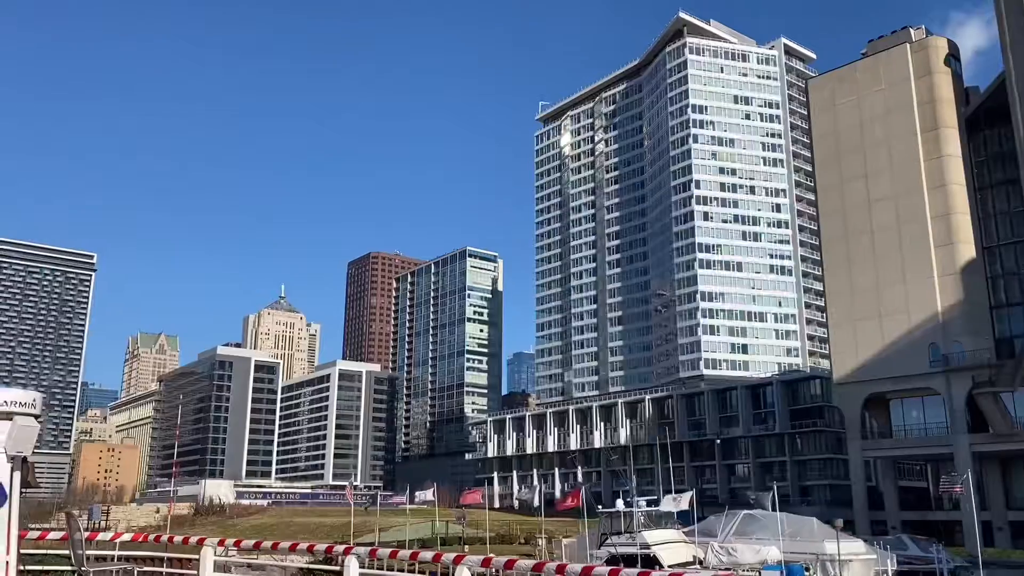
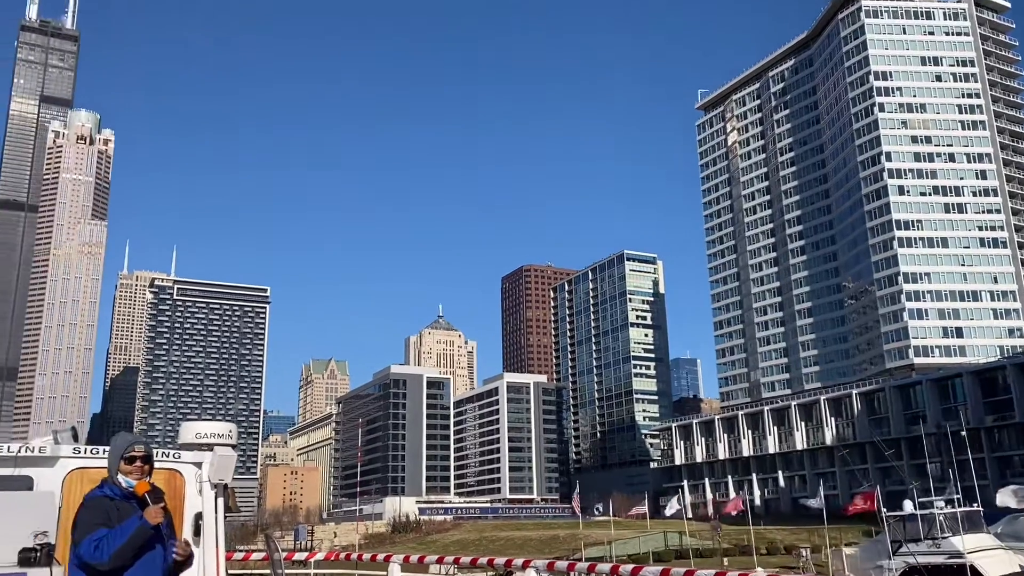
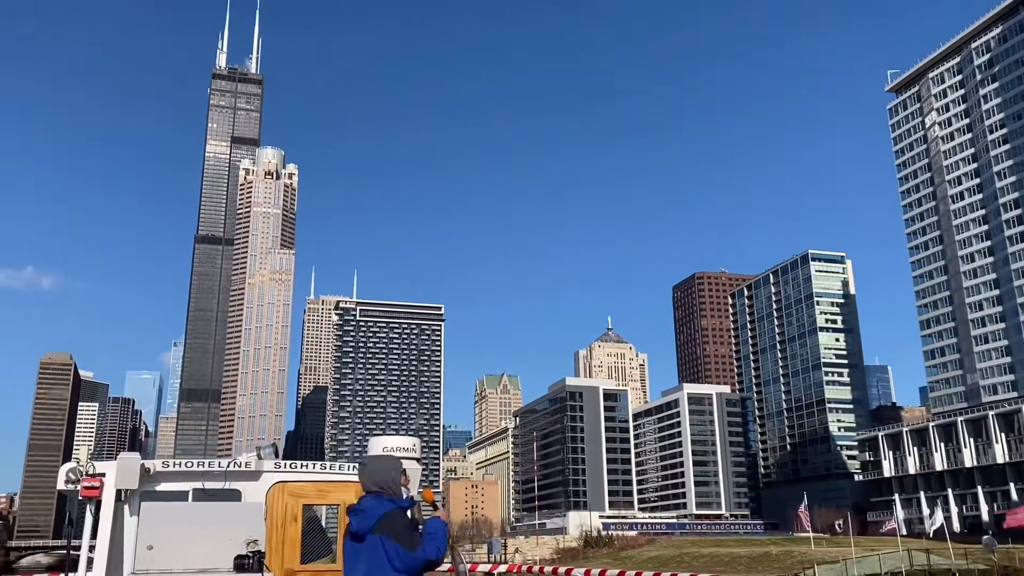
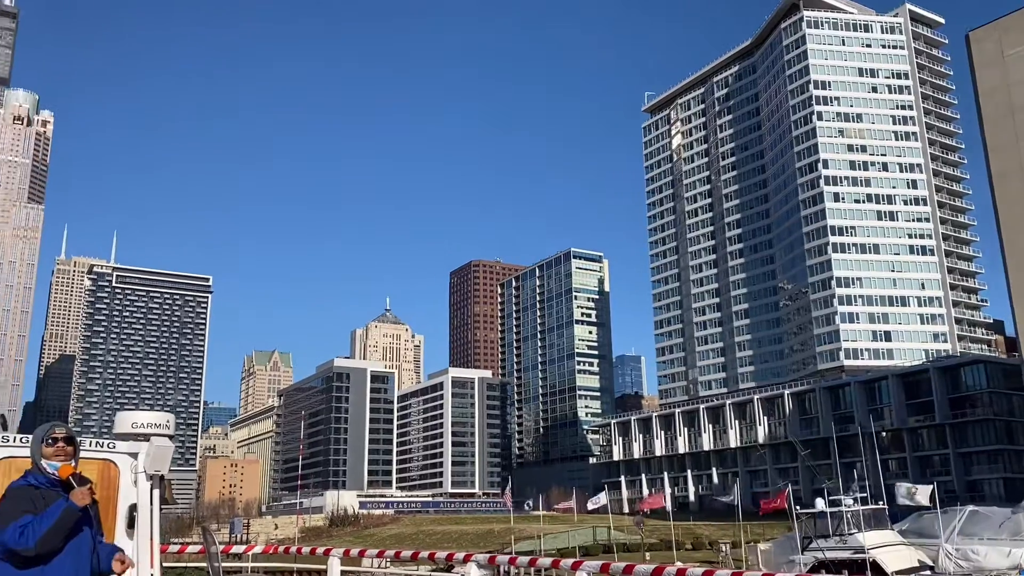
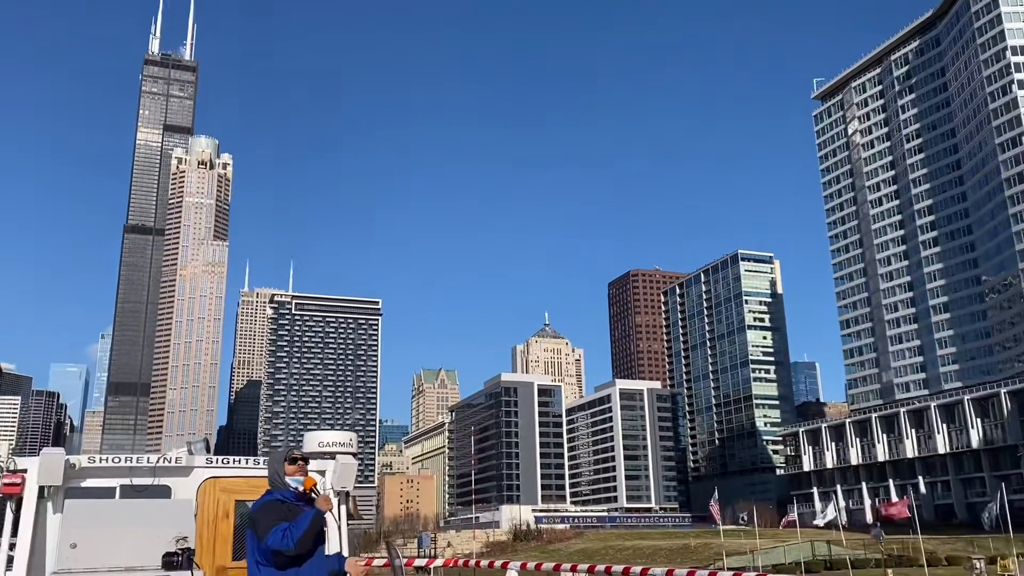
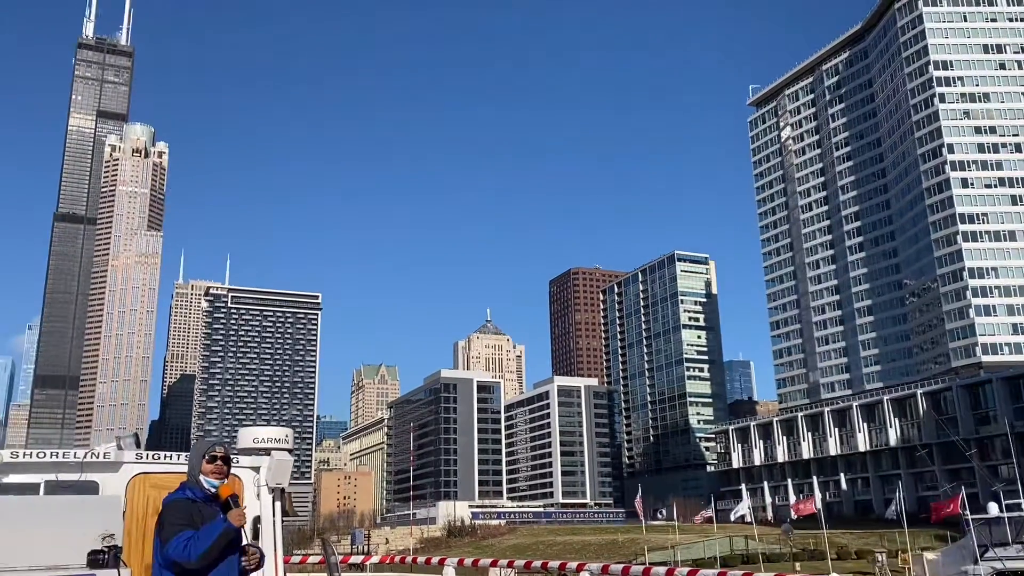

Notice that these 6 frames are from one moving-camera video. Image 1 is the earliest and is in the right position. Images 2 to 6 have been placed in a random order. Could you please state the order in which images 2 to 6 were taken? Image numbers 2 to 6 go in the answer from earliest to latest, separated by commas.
4, 2, 6, 5, 3
